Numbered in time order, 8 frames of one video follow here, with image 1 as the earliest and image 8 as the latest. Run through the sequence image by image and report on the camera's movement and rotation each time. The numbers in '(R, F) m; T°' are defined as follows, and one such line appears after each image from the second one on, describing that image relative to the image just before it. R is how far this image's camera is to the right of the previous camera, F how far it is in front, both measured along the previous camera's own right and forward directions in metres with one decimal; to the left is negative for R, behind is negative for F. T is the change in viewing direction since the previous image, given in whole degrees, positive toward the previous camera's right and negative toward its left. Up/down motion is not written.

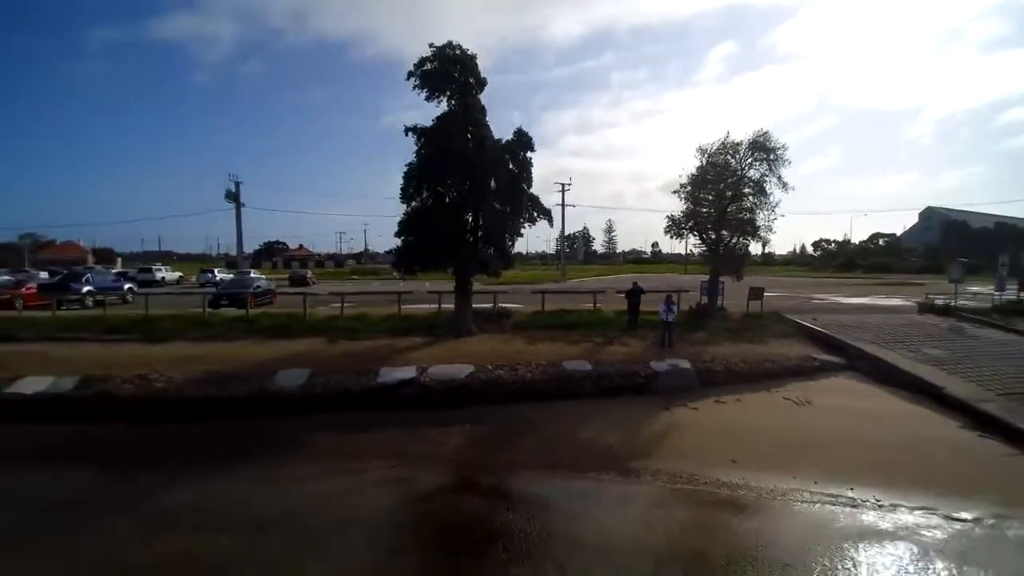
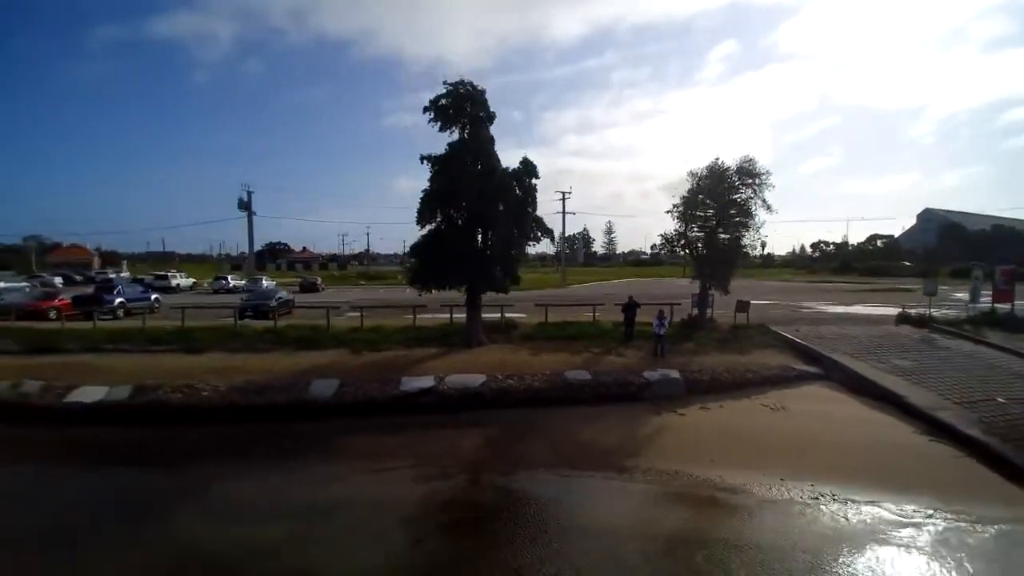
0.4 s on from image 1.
(-0.1, -0.9) m; 0°
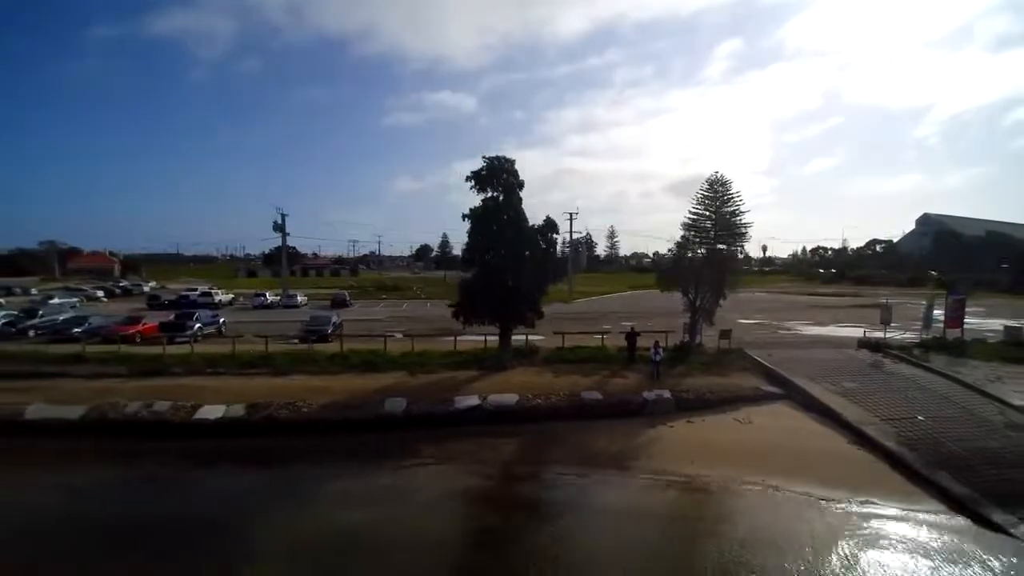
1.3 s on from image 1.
(-0.5, -2.6) m; 0°
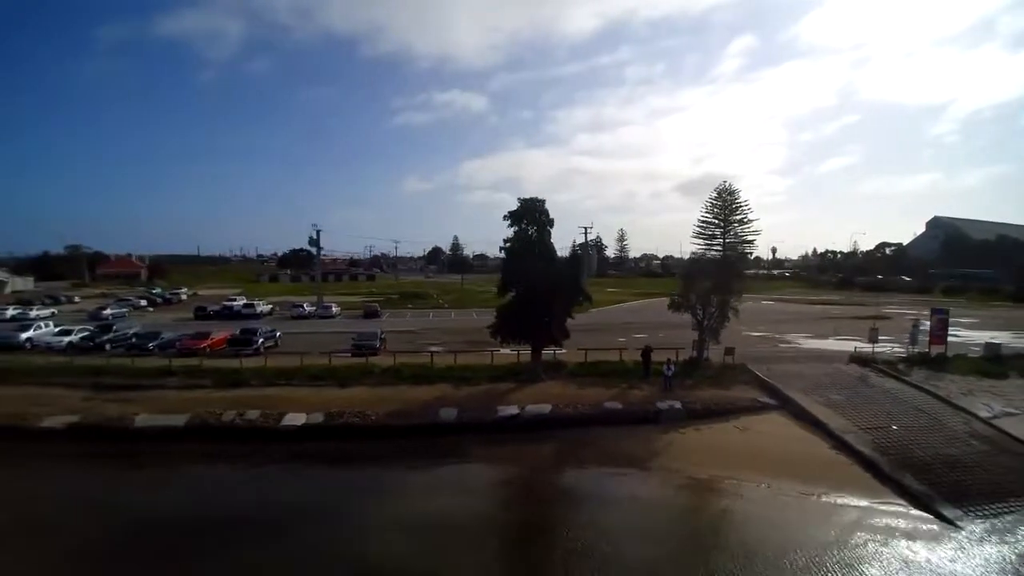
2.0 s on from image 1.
(-0.6, -2.1) m; -1°
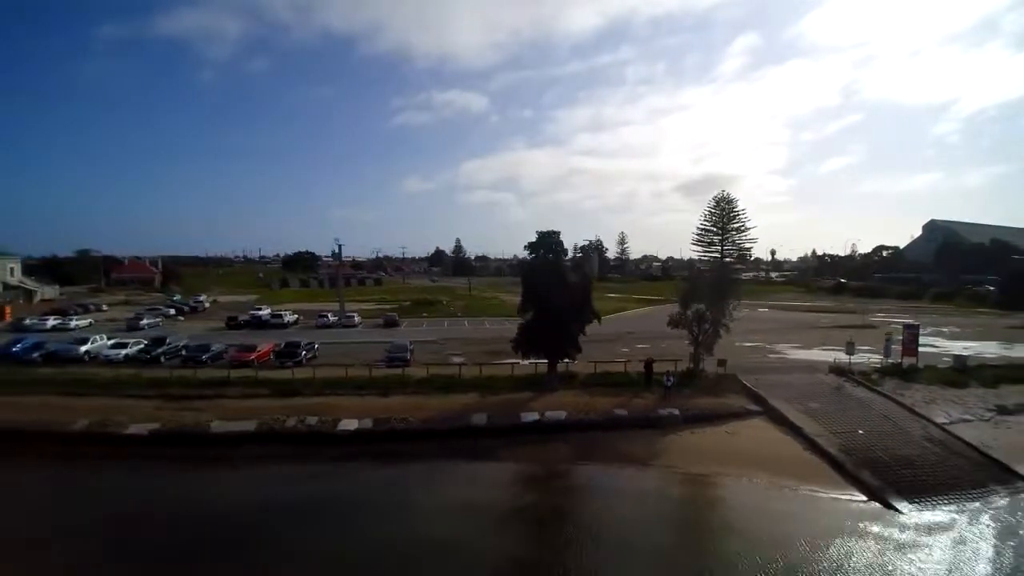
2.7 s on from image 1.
(-0.6, -2.2) m; 0°
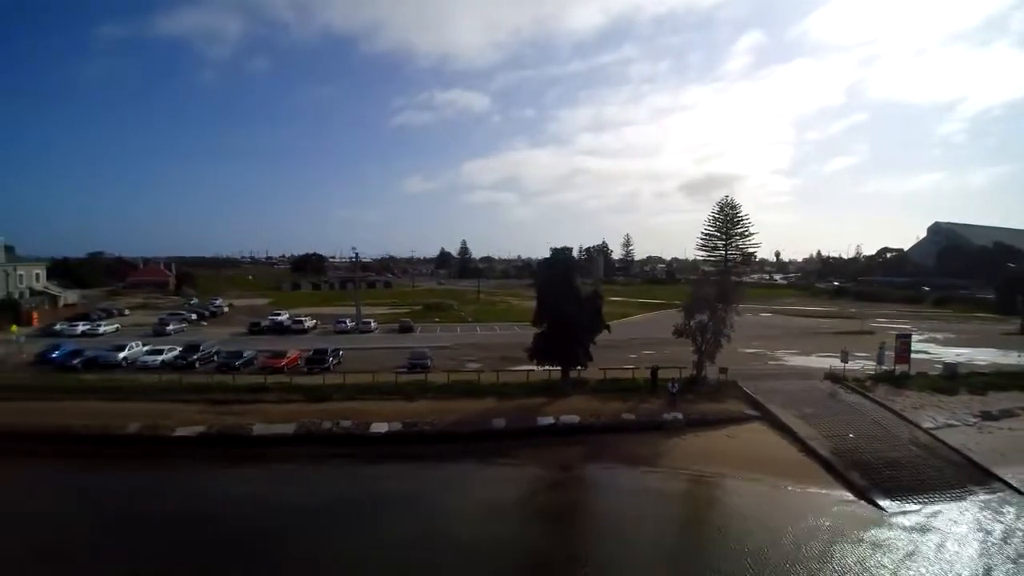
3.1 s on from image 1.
(-0.4, -1.4) m; 0°
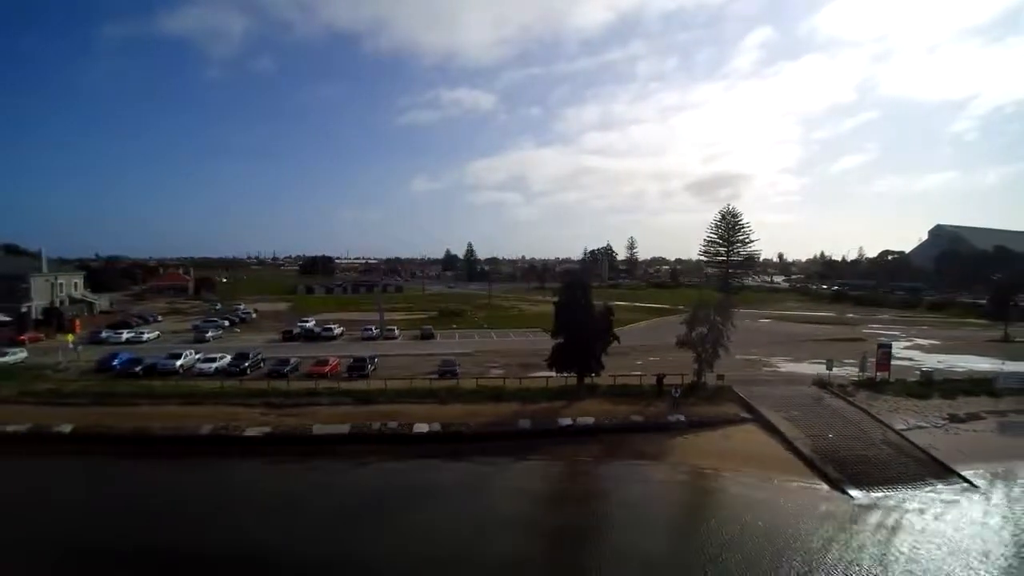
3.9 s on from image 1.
(-0.7, -2.6) m; 0°
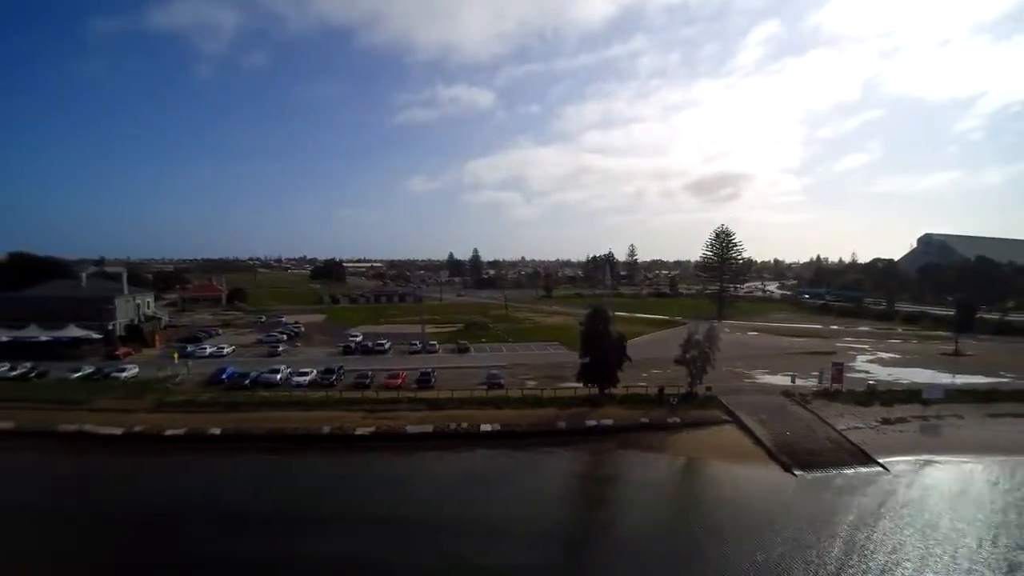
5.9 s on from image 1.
(-1.8, -6.9) m; 0°
